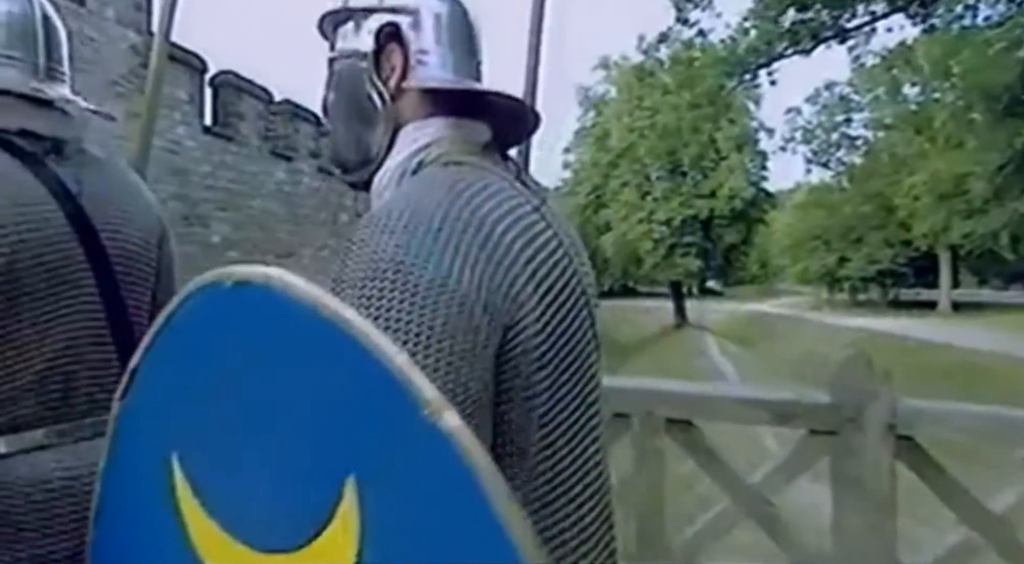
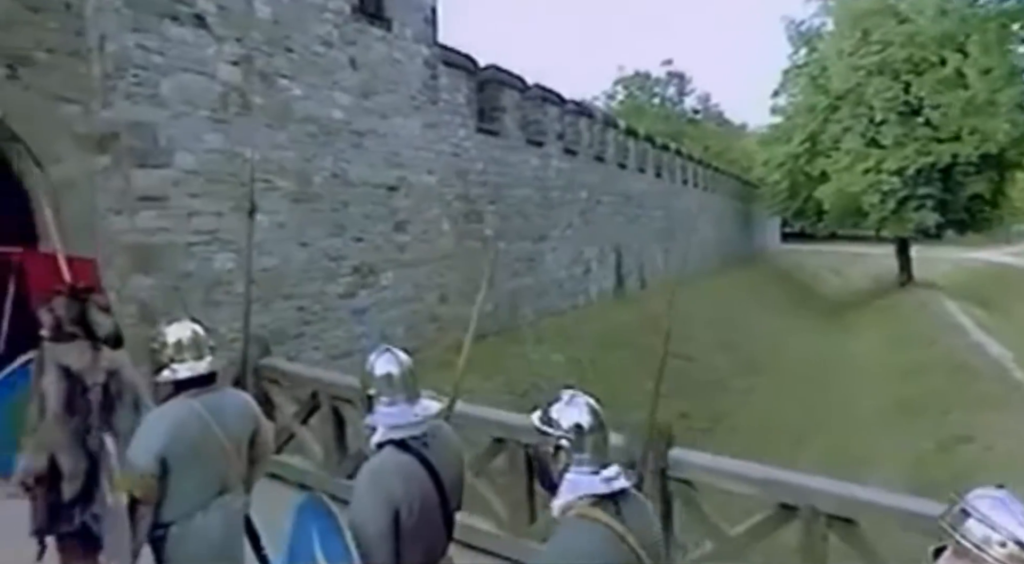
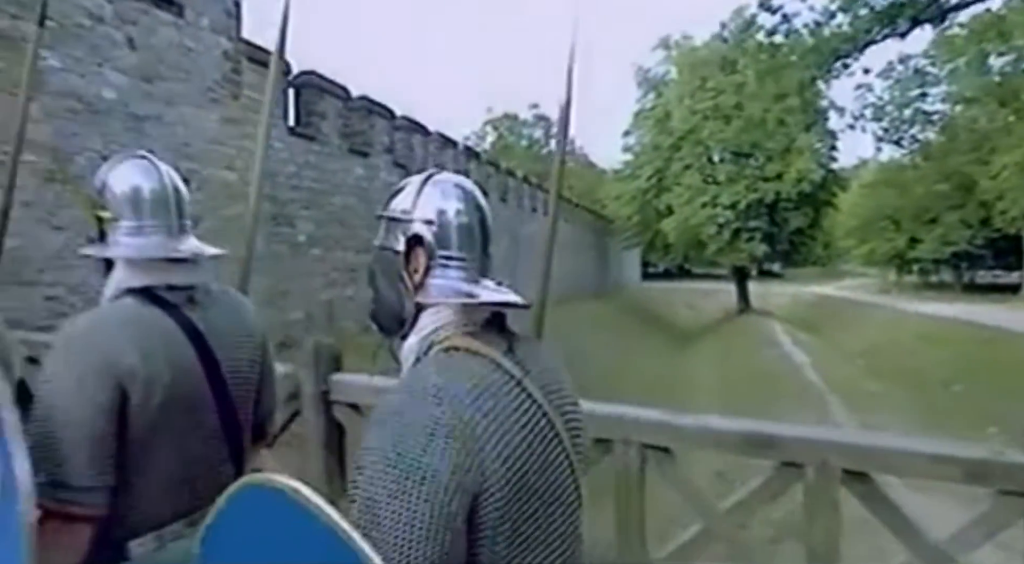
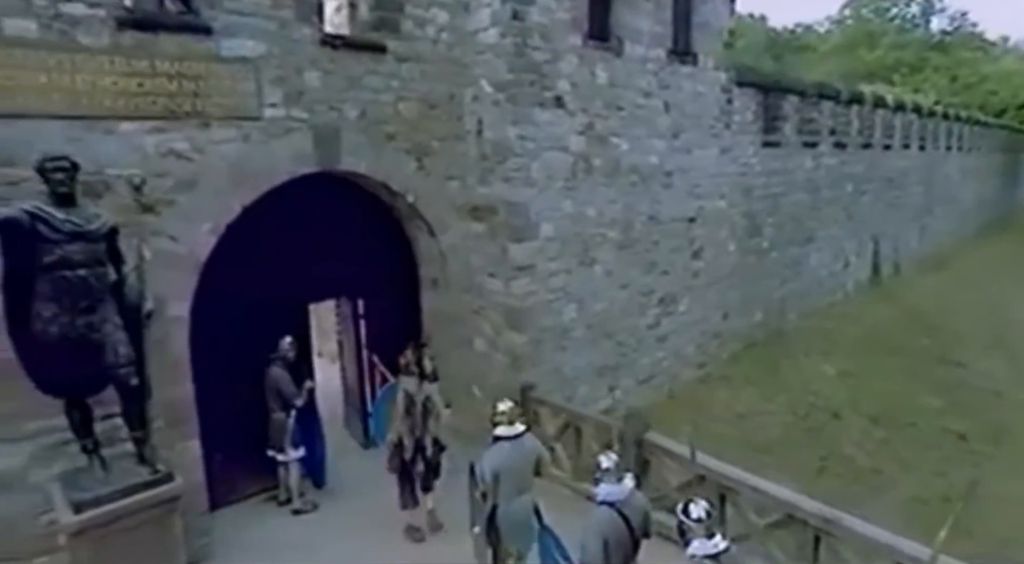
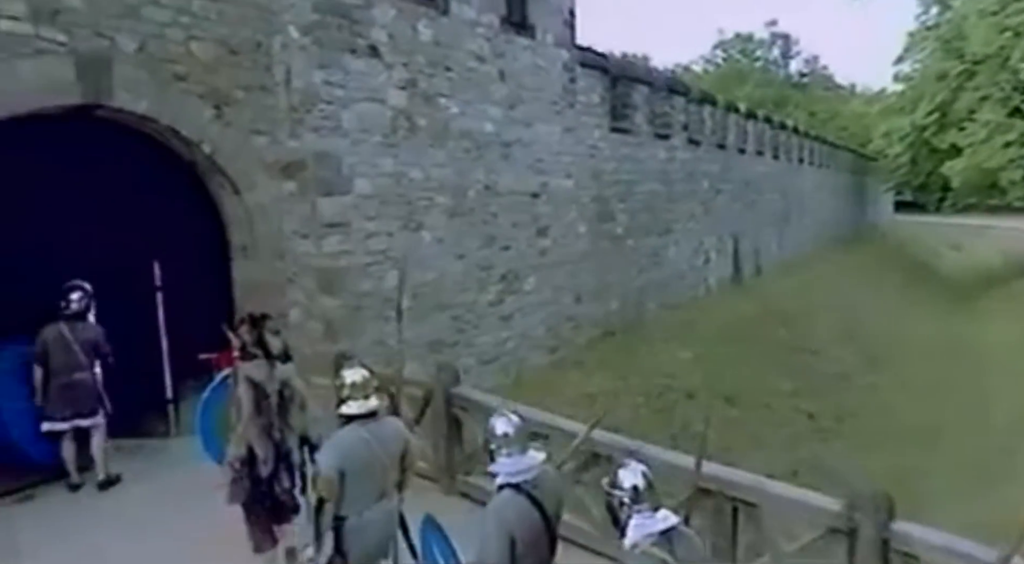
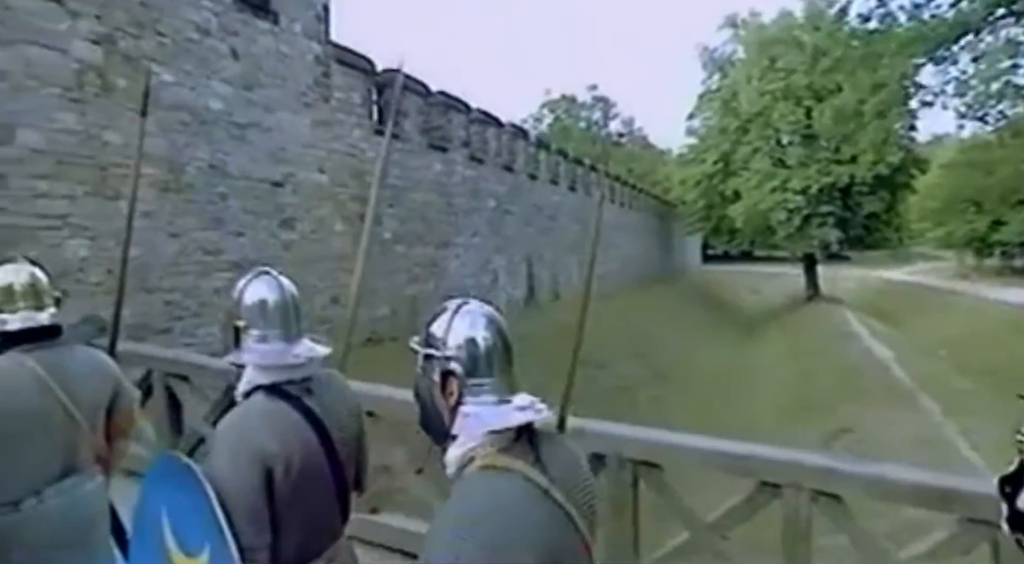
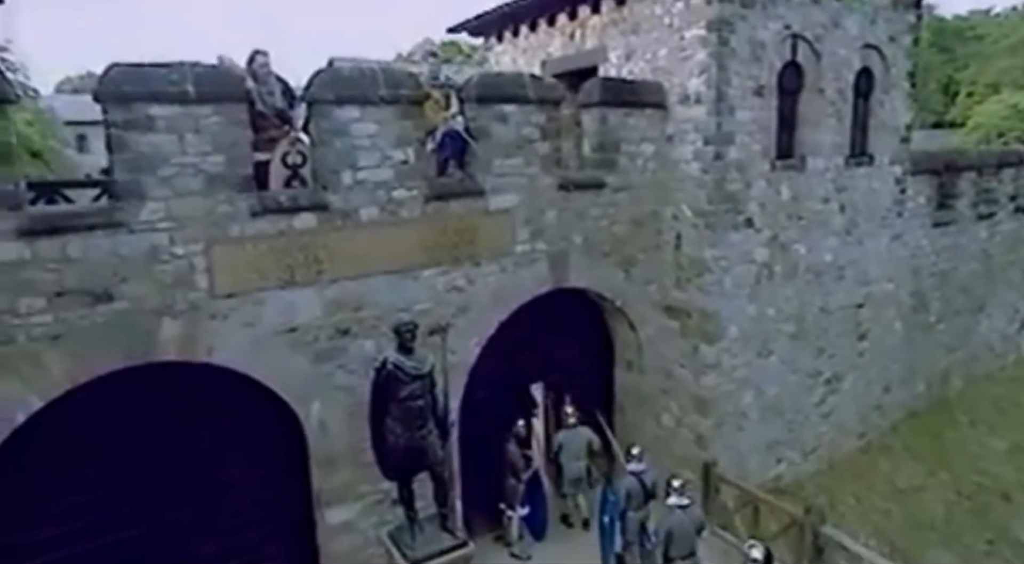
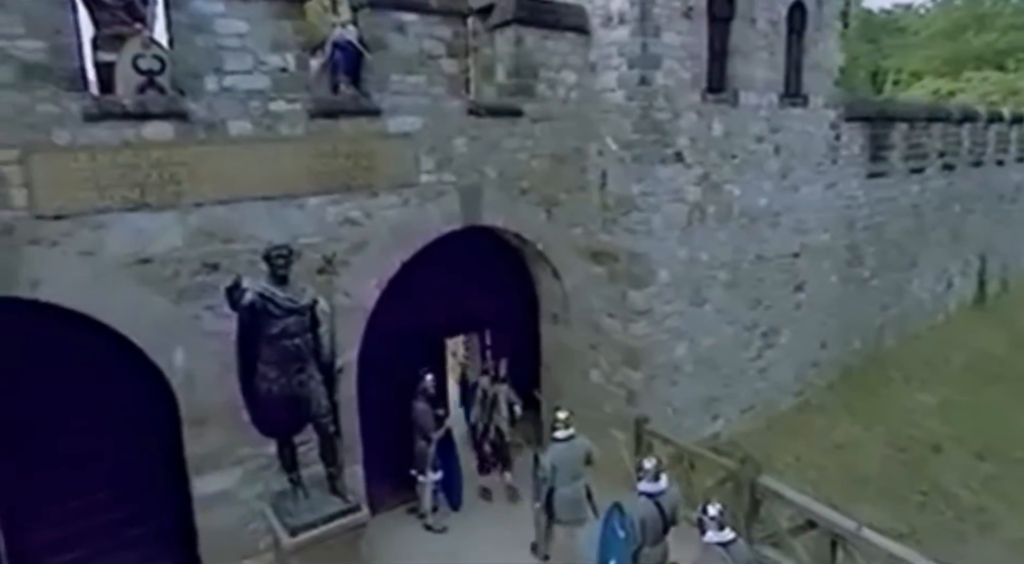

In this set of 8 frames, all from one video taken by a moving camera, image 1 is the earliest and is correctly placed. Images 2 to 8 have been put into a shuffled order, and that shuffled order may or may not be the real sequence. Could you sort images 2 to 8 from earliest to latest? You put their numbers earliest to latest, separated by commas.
3, 6, 2, 5, 4, 8, 7
